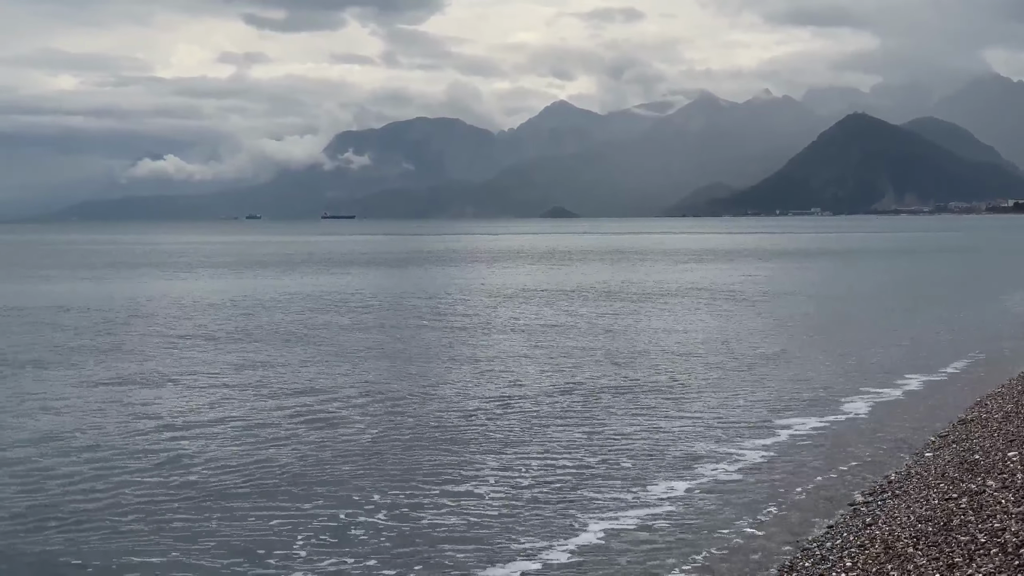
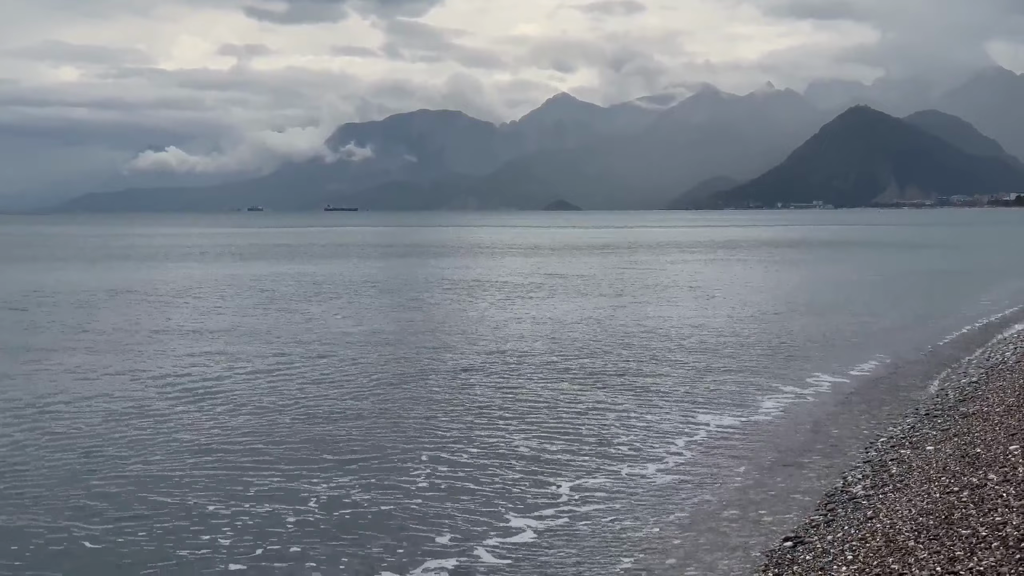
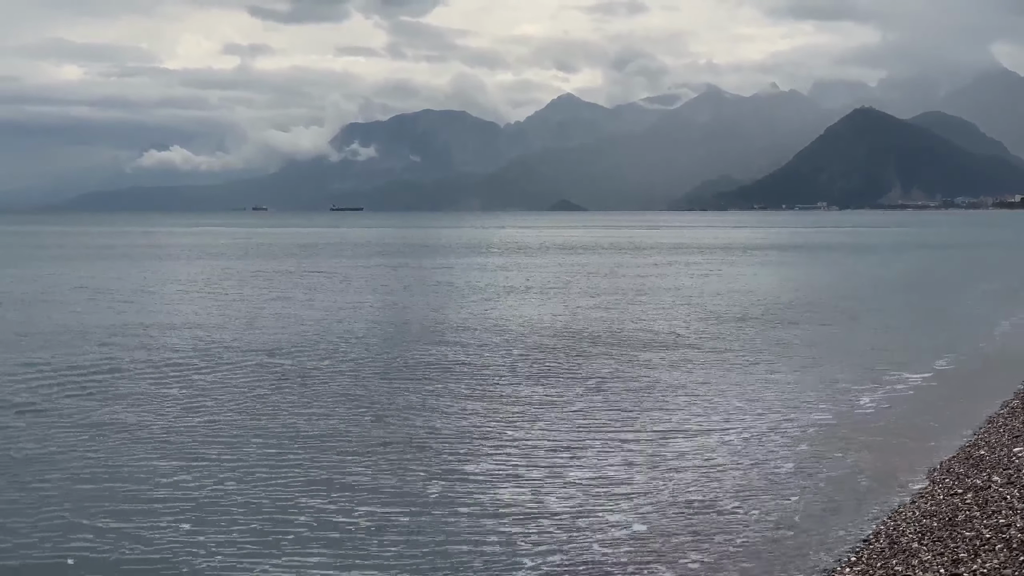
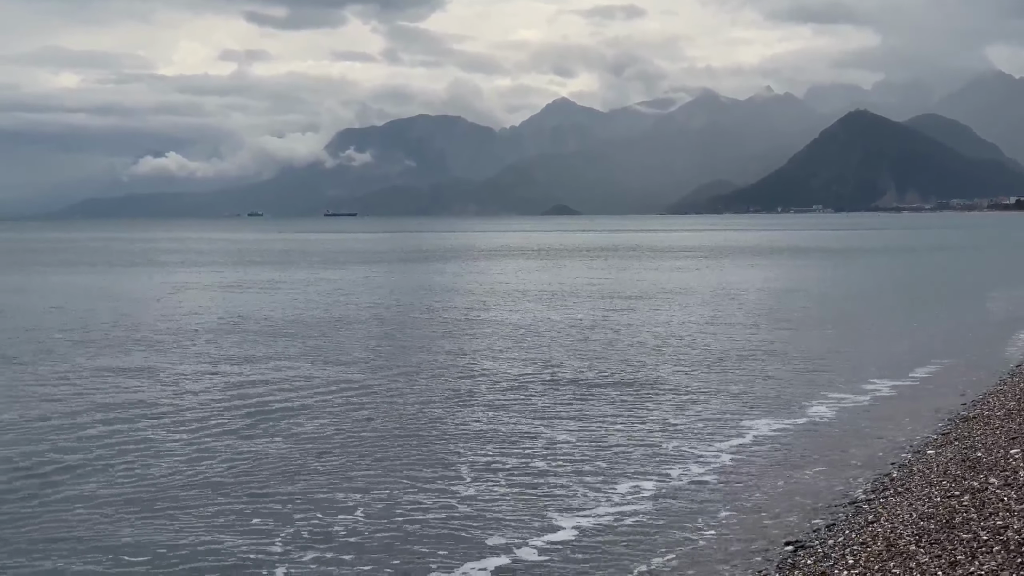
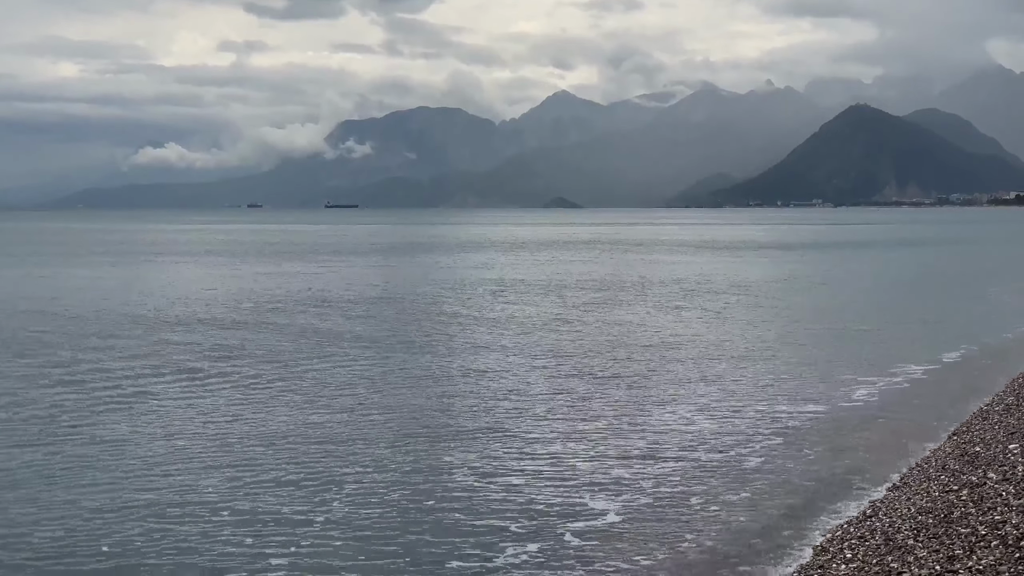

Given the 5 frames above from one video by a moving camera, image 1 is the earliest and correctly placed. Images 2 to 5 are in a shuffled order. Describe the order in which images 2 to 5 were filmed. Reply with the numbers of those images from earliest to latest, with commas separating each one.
4, 2, 5, 3
